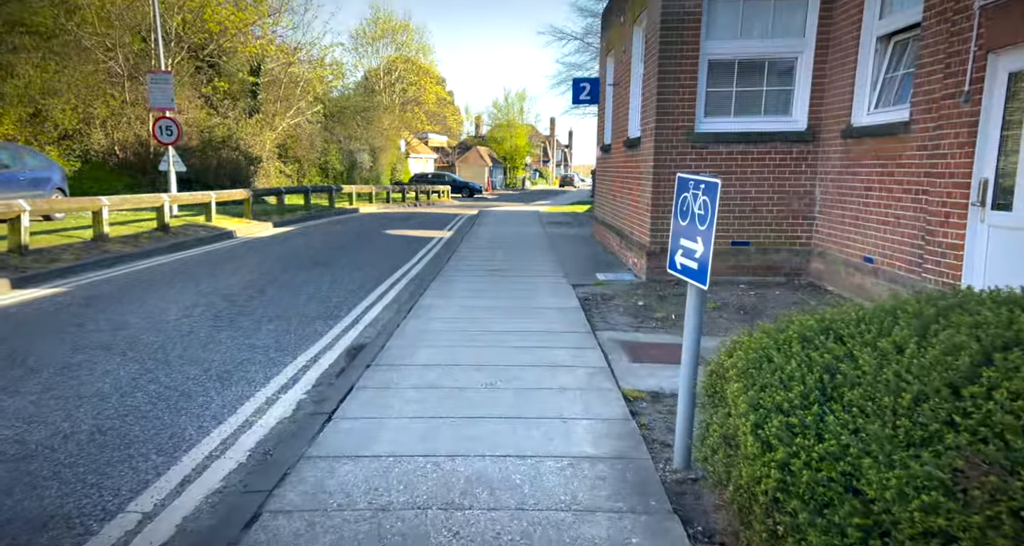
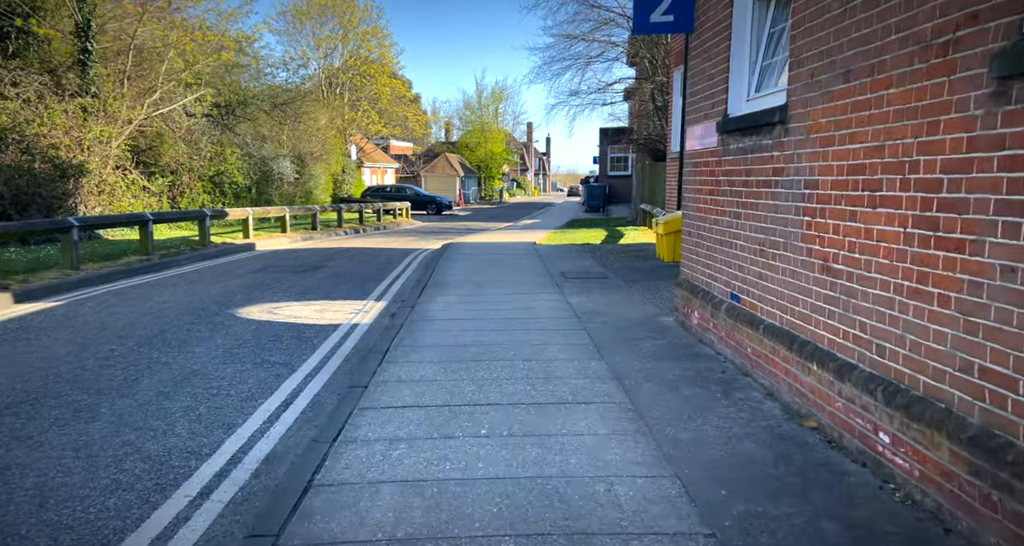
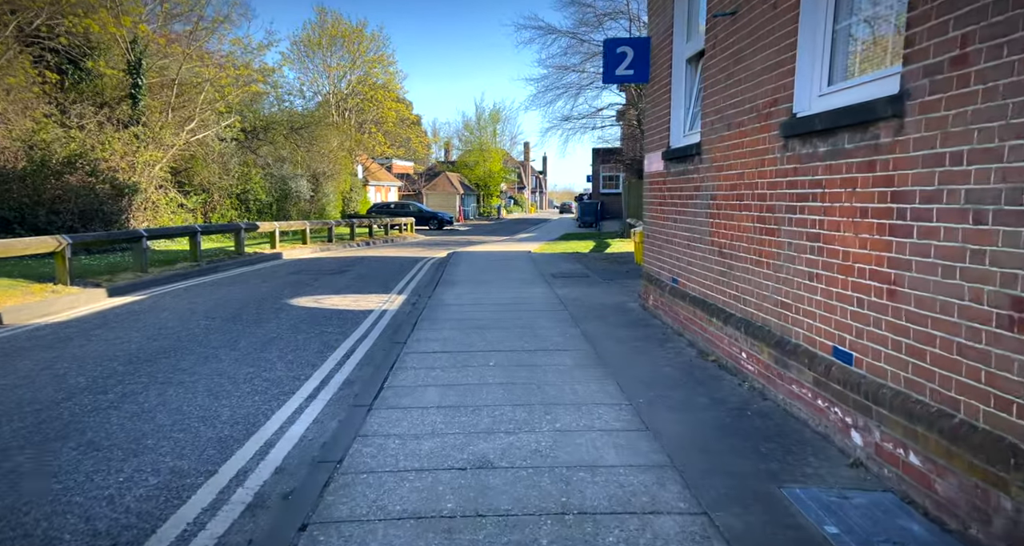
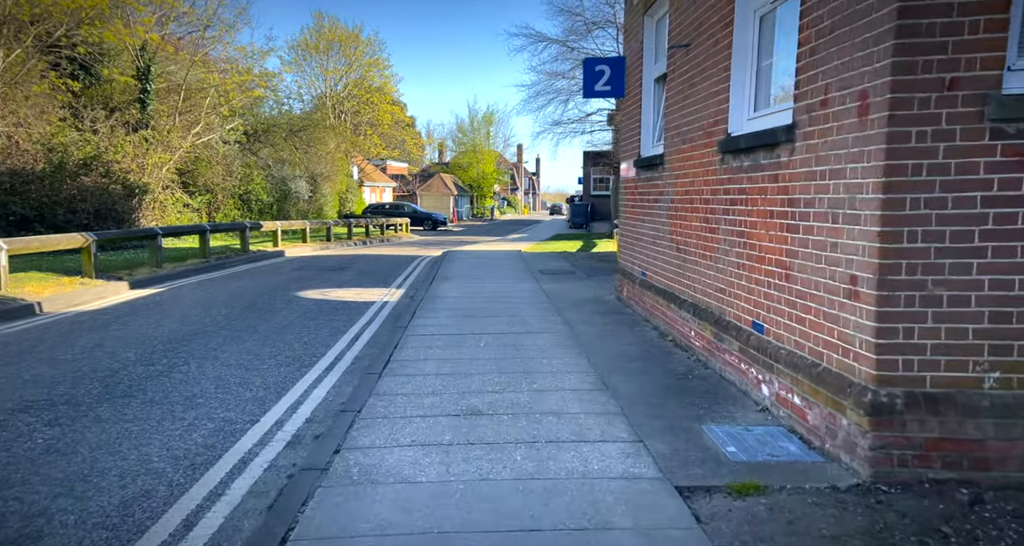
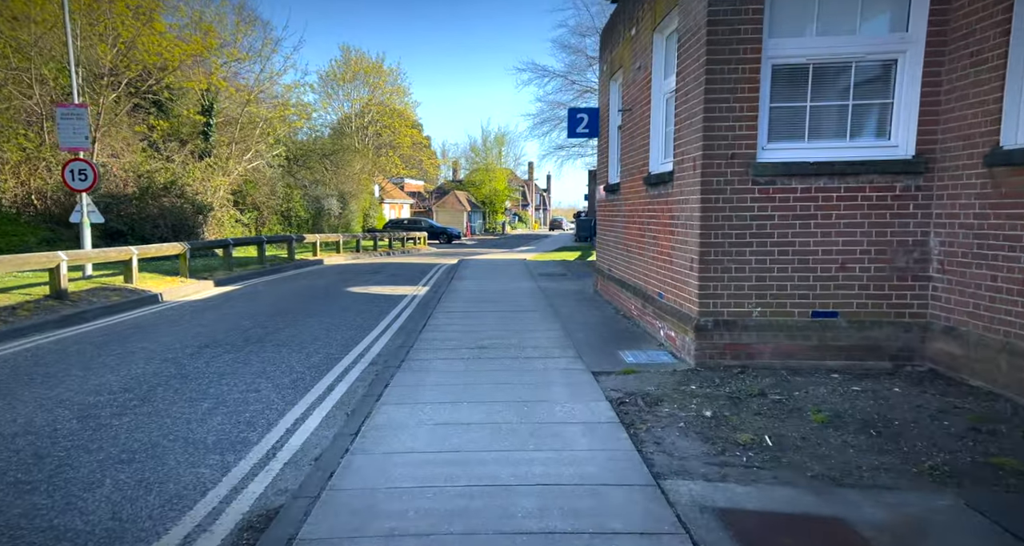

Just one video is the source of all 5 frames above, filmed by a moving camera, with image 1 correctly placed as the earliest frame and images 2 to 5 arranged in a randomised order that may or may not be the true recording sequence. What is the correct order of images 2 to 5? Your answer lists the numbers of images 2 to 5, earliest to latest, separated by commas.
5, 4, 3, 2
